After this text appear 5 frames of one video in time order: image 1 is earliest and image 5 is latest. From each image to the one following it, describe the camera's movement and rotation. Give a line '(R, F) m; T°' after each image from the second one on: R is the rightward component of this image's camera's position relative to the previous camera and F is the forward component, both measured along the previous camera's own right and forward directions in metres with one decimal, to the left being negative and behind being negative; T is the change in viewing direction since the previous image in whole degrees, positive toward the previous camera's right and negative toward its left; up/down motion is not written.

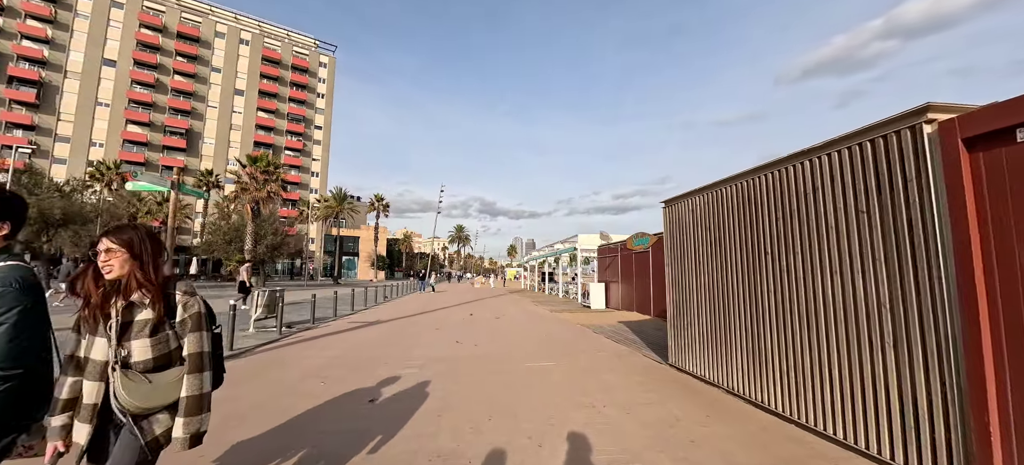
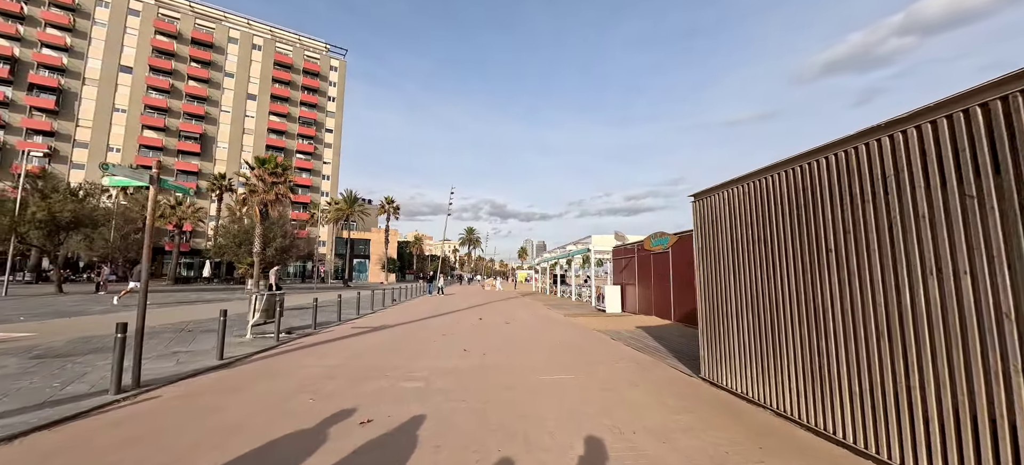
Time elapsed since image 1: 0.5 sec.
(0.0, +0.7) m; -2°
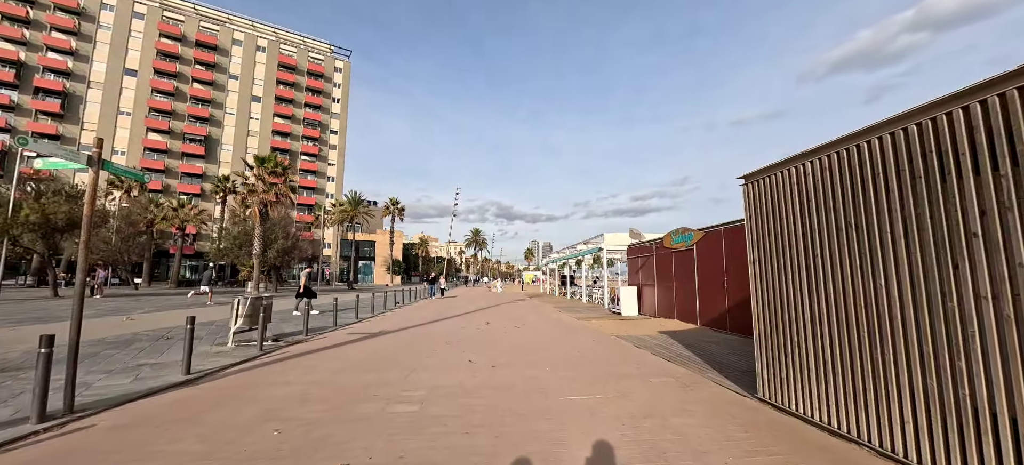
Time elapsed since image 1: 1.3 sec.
(-0.1, +1.1) m; -1°
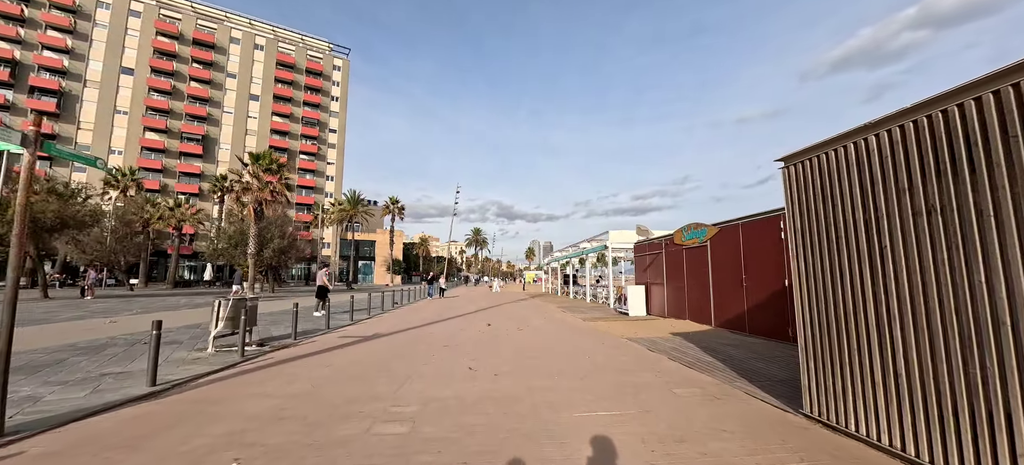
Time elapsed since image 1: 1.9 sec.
(-0.1, +0.7) m; 0°
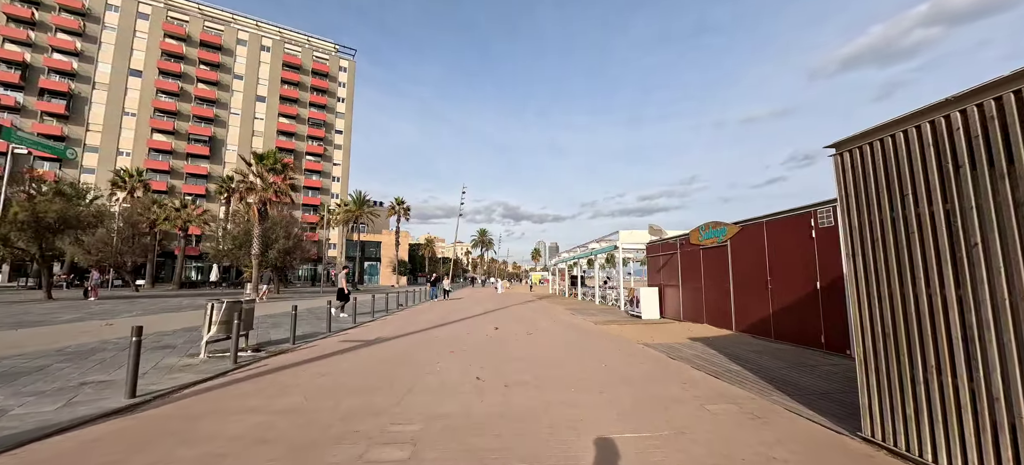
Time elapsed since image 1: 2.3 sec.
(-0.1, +0.5) m; -1°
